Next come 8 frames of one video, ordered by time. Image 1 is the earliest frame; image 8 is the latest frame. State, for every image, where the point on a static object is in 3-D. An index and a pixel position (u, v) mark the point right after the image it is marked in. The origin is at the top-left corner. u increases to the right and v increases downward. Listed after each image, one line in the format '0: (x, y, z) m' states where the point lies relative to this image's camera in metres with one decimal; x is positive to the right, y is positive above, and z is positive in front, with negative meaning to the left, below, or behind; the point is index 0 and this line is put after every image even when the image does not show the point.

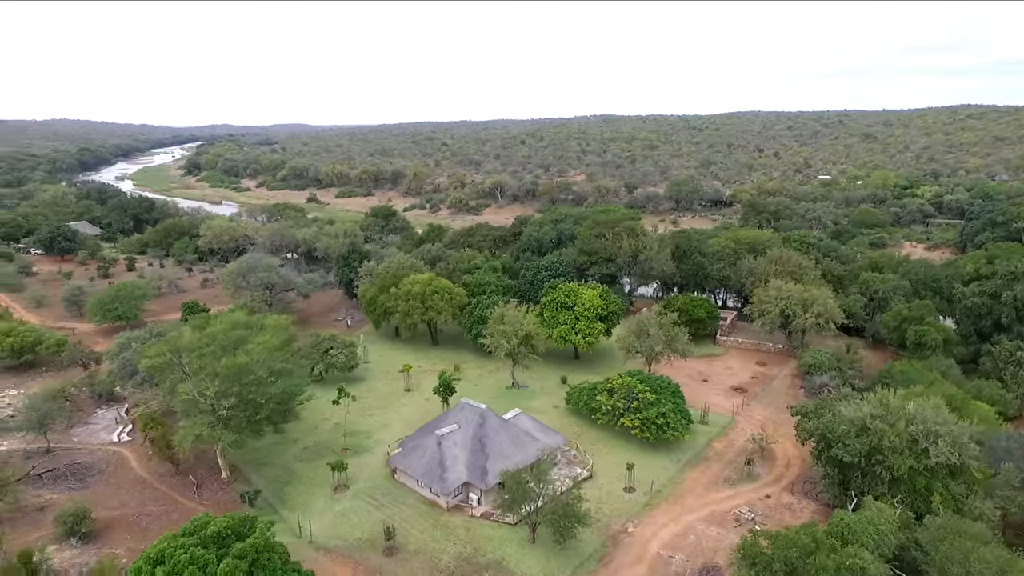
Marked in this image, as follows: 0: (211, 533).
0: (-7.8, -6.2, +15.3) m
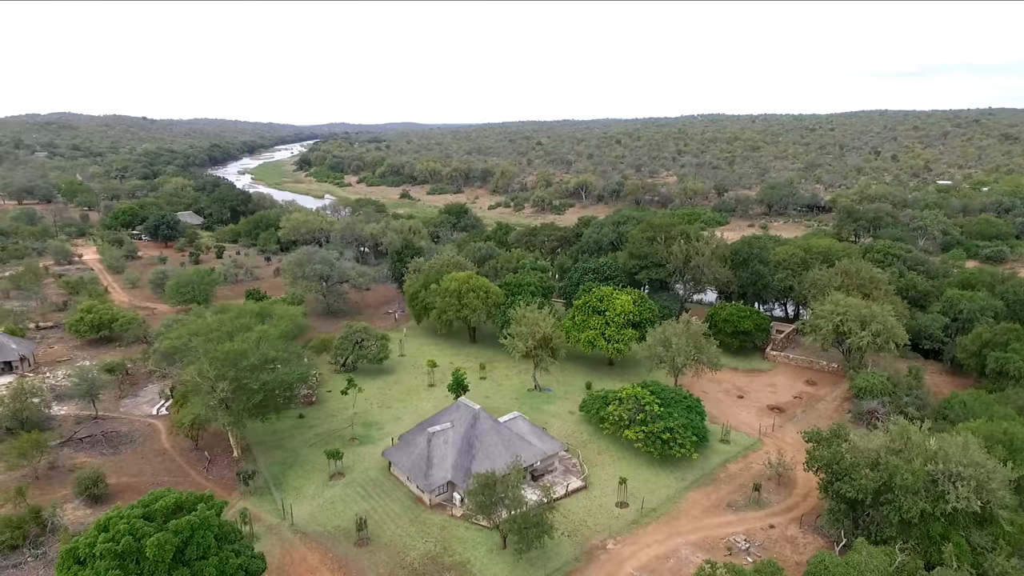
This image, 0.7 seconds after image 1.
0: (-9.6, -5.9, +16.3) m
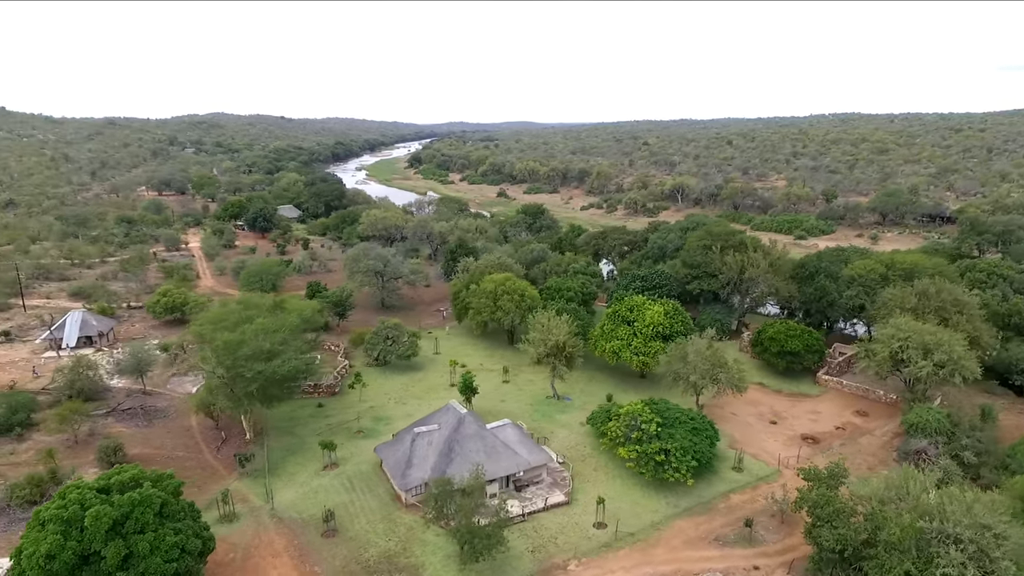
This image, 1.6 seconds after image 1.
0: (-11.7, -5.6, +17.8) m
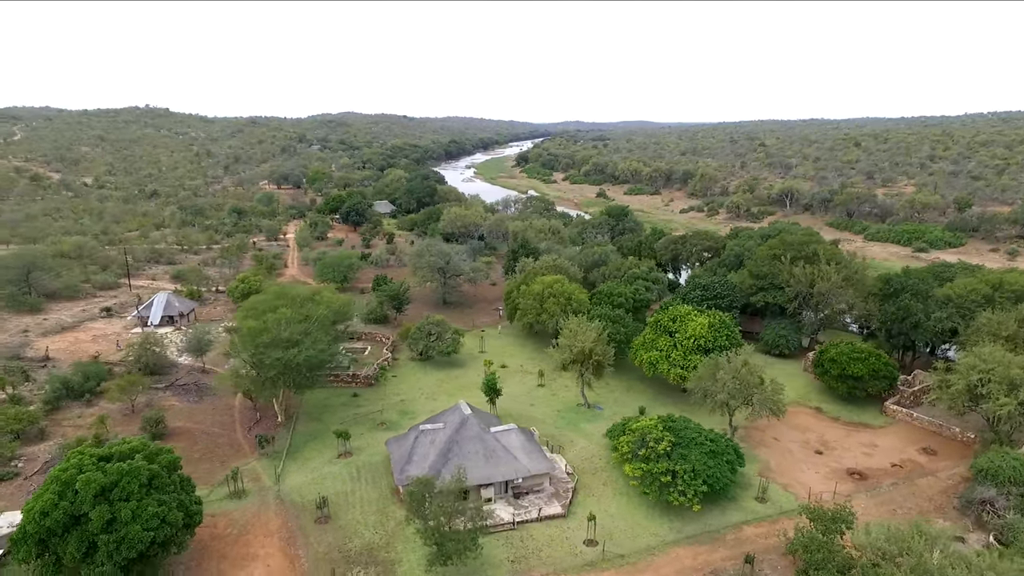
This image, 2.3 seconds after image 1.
0: (-12.8, -5.2, +19.6) m
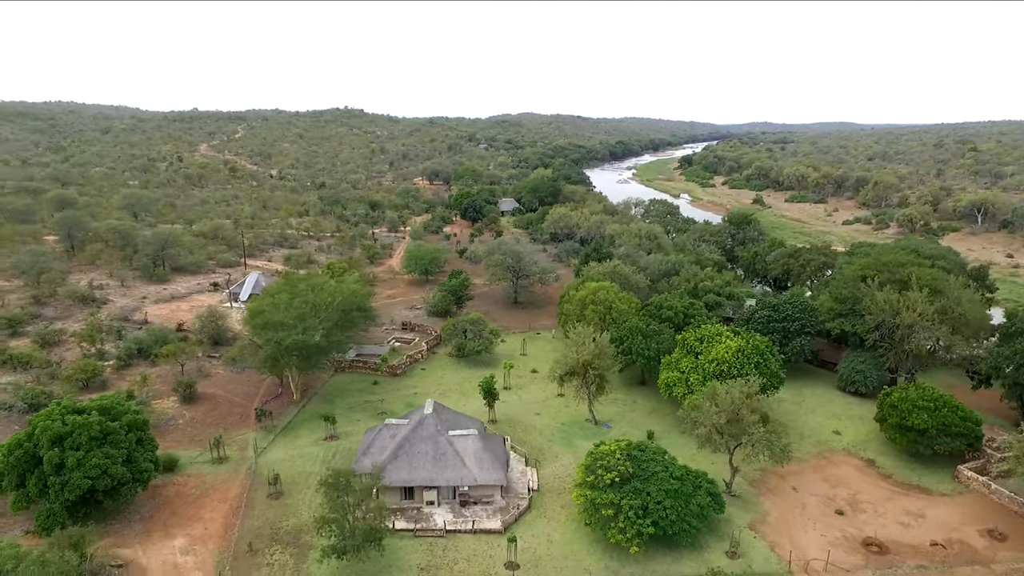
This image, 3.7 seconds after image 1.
0: (-15.6, -4.2, +22.4) m
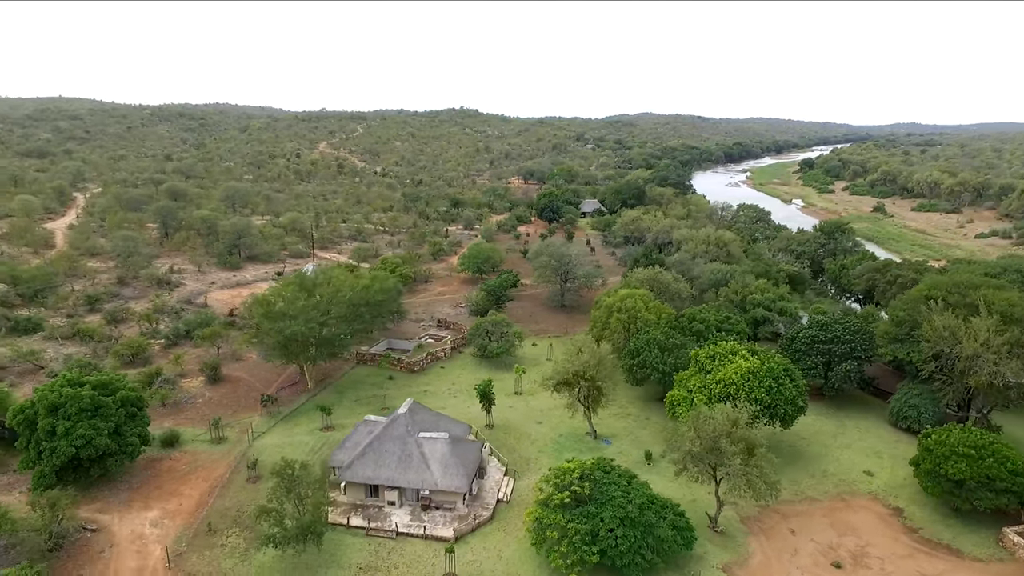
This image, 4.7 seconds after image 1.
0: (-17.0, -3.6, +24.4) m
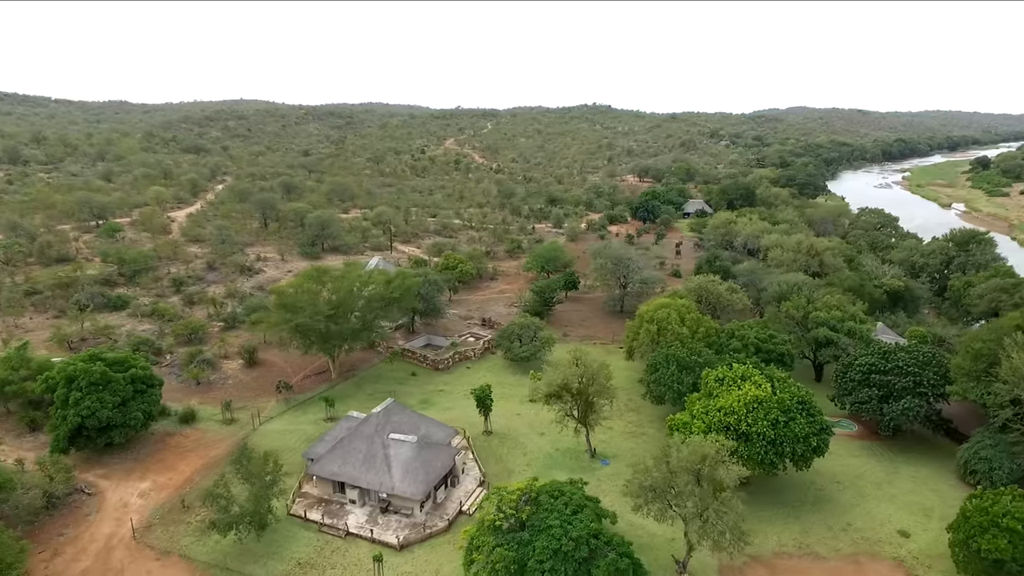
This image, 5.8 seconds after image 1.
0: (-17.8, -2.9, +26.9) m
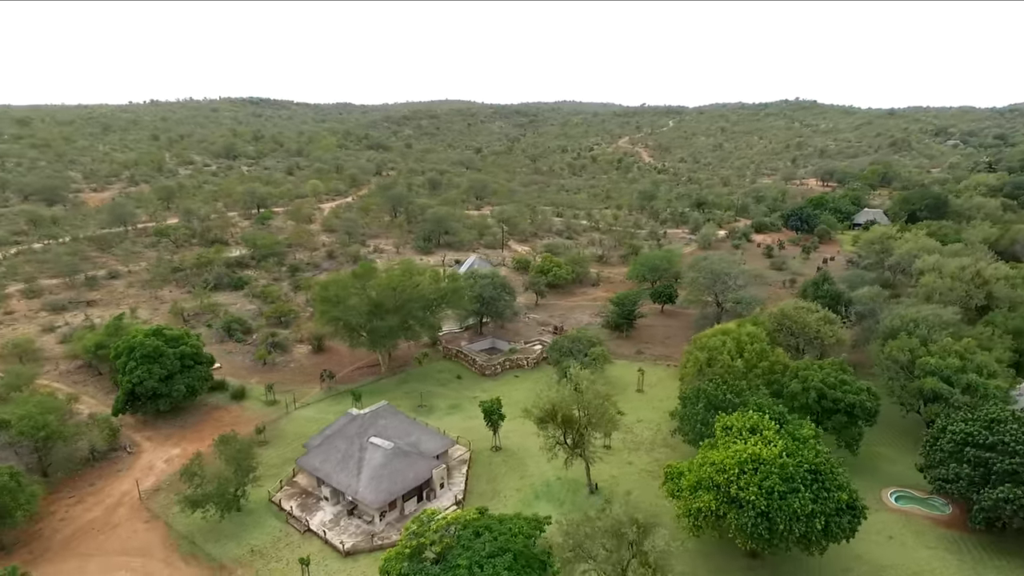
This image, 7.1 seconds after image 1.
0: (-17.2, -2.1, +30.4) m
